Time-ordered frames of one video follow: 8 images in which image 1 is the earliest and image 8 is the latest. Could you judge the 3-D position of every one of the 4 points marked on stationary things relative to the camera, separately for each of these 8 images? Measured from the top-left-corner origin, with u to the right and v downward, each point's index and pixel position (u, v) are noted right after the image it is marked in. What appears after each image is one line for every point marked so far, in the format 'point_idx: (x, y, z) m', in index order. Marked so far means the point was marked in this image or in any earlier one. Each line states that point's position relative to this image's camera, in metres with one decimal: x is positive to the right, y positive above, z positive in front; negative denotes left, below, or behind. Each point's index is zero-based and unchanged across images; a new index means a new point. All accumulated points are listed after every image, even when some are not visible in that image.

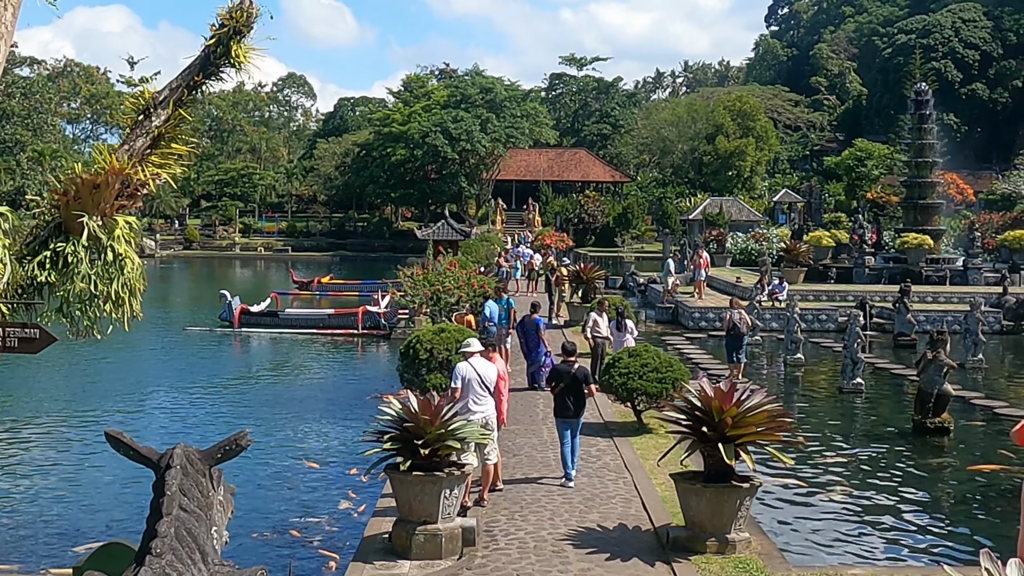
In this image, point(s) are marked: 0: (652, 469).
0: (+1.6, -2.0, +11.1) m
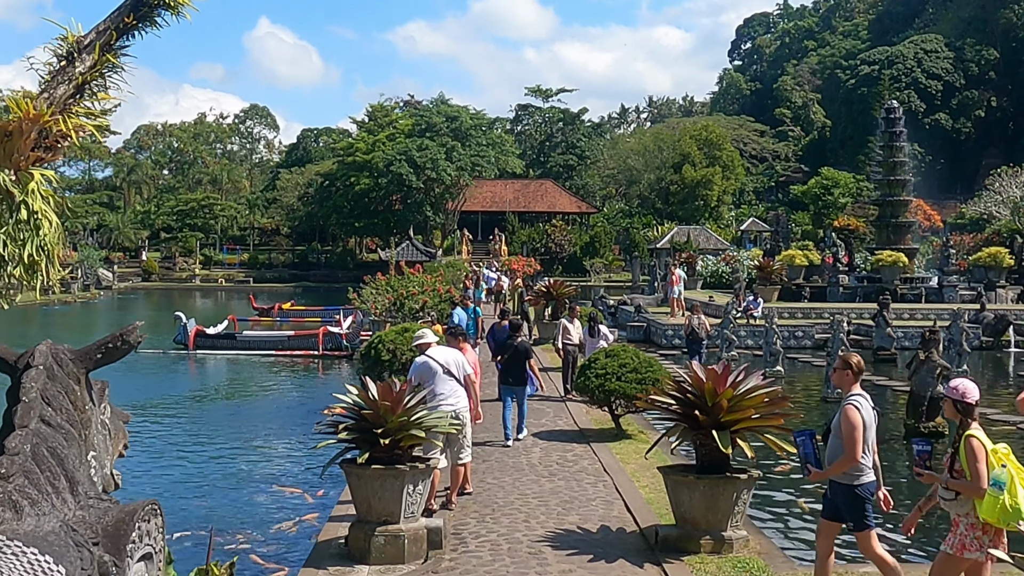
0: (+1.3, -1.9, +10.3) m
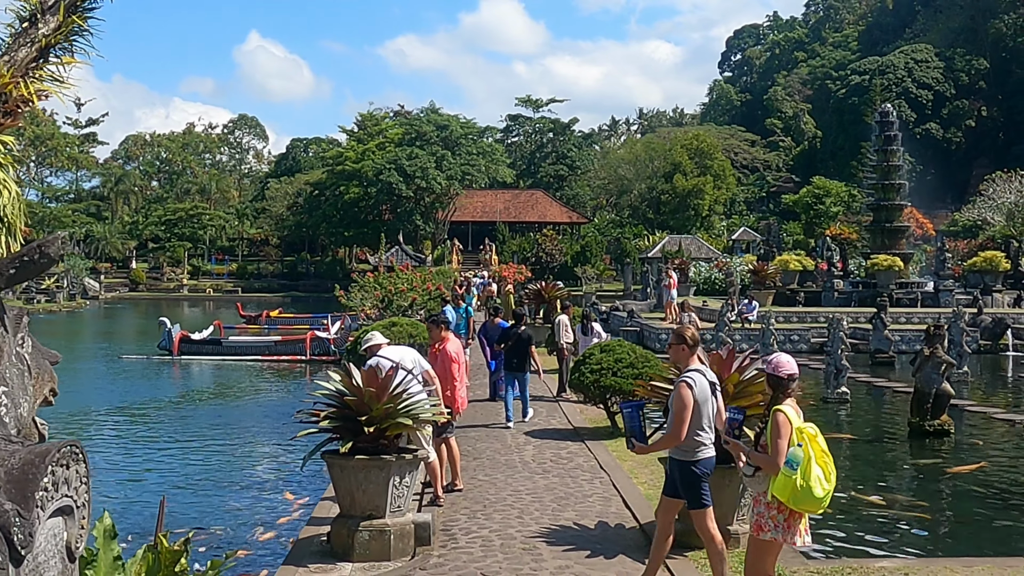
0: (+1.2, -1.8, +9.9) m
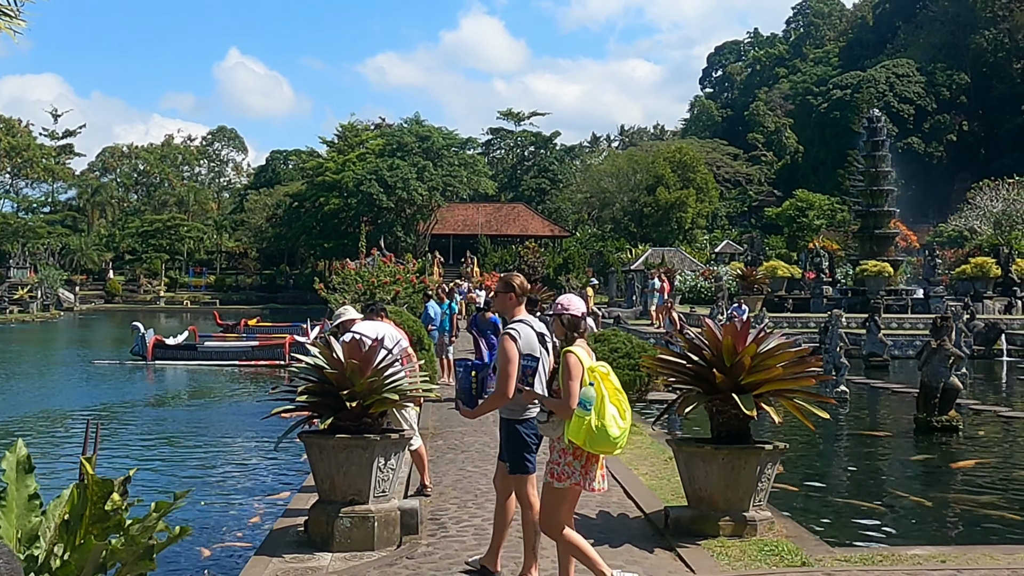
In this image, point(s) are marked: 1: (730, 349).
0: (+1.1, -1.6, +9.3) m
1: (+1.4, -0.4, +6.2) m
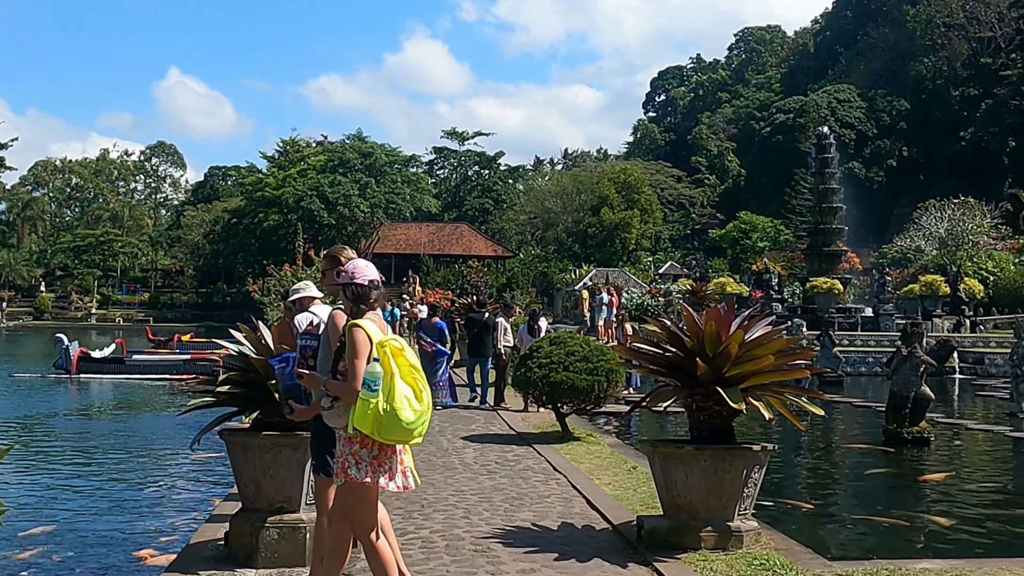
0: (+0.7, -1.6, +8.5) m
1: (+1.1, -0.3, +5.5) m
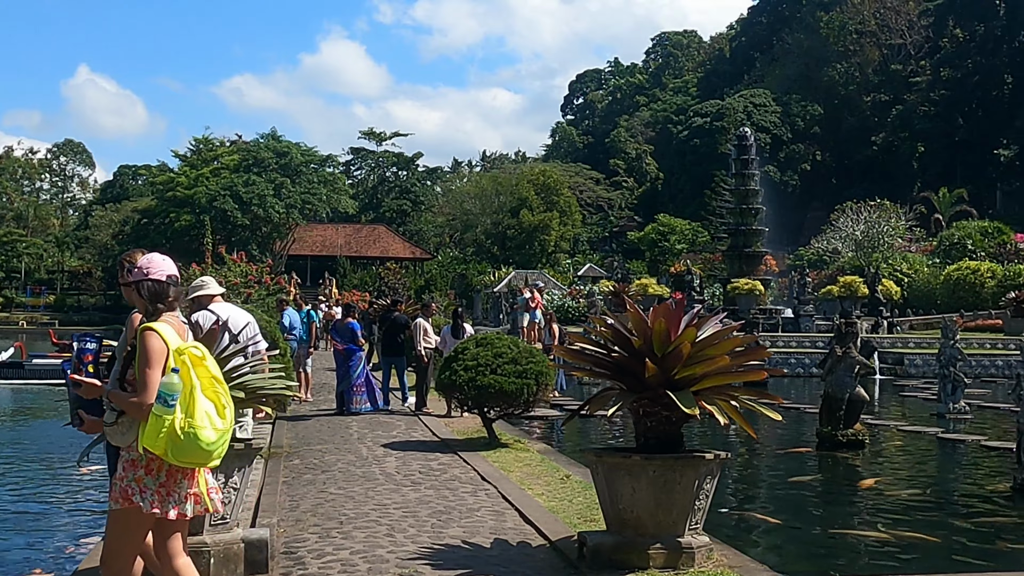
0: (+0.1, -1.5, +8.0) m
1: (+0.8, -0.2, +5.1) m
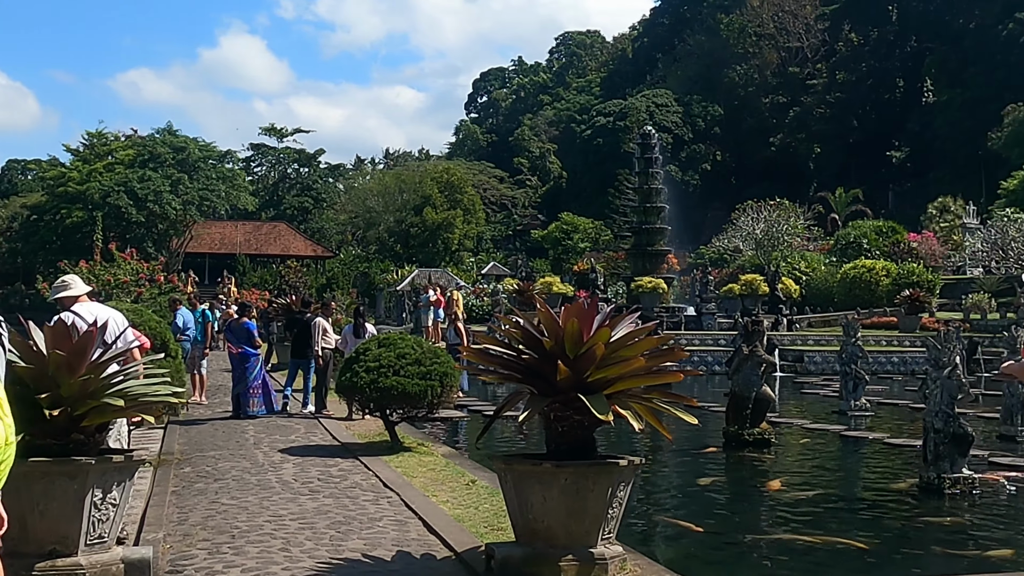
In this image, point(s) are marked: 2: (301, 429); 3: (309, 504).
0: (-0.7, -1.5, +7.7) m
1: (+0.3, -0.2, +4.8) m
2: (-2.5, -1.7, +11.7) m
3: (-1.4, -1.5, +7.1) m
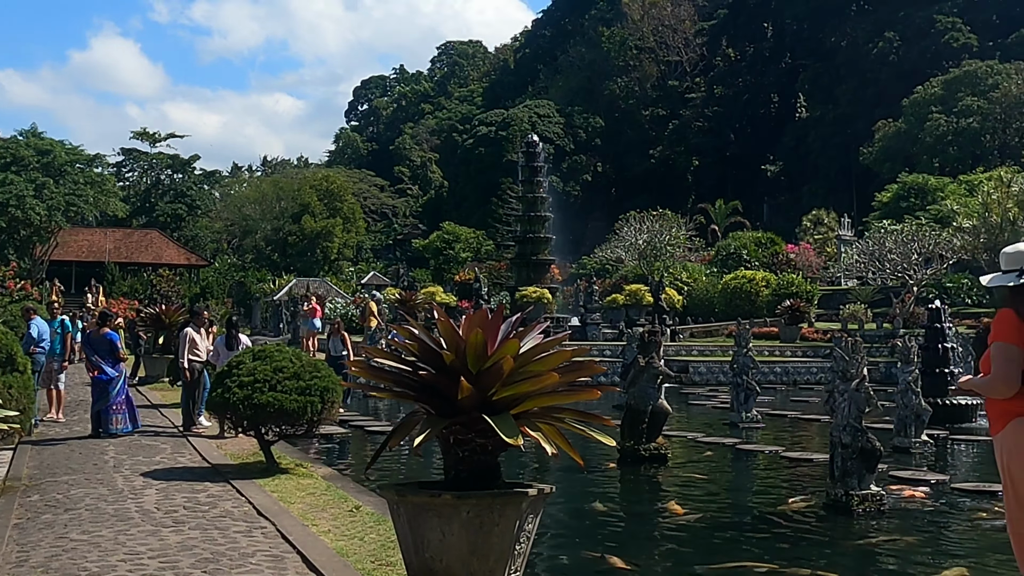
0: (-1.5, -1.6, +7.0) m
1: (-0.1, -0.3, +4.3) m
2: (-3.7, -1.7, +10.8) m
3: (-2.2, -1.6, +6.3) m
